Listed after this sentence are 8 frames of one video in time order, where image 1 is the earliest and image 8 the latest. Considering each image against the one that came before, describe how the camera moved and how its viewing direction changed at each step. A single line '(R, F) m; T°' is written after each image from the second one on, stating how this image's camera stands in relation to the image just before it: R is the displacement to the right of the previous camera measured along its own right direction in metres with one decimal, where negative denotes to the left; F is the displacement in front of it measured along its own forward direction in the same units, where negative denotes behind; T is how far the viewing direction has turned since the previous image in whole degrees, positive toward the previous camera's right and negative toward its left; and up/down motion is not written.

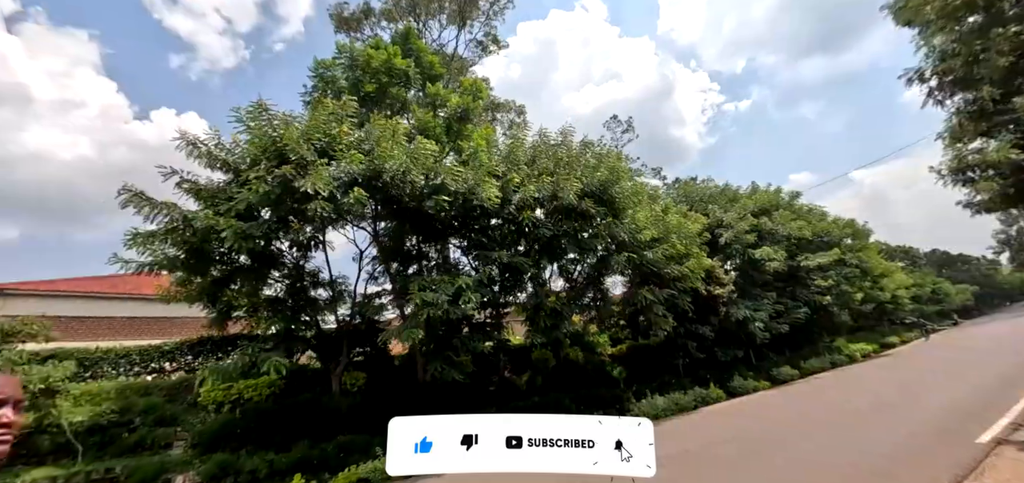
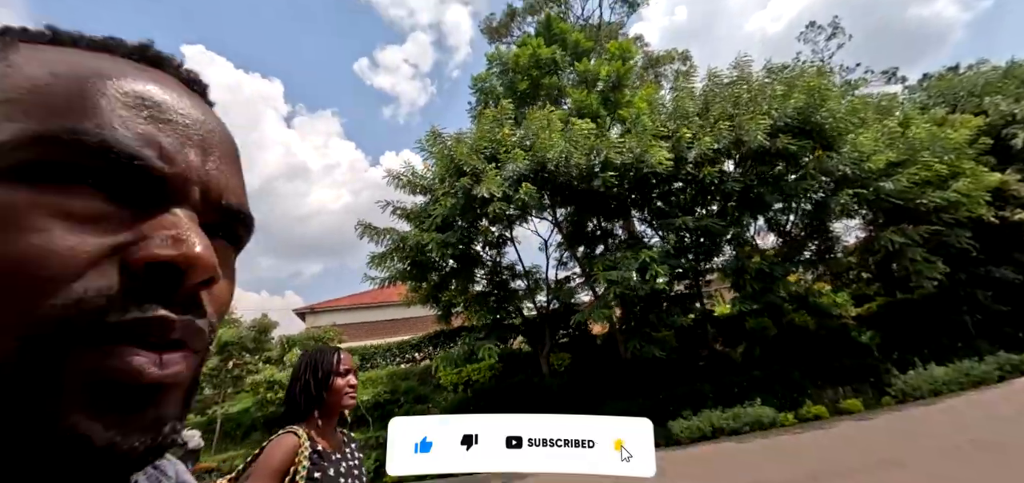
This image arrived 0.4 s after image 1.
(+0.6, +0.2) m; -26°
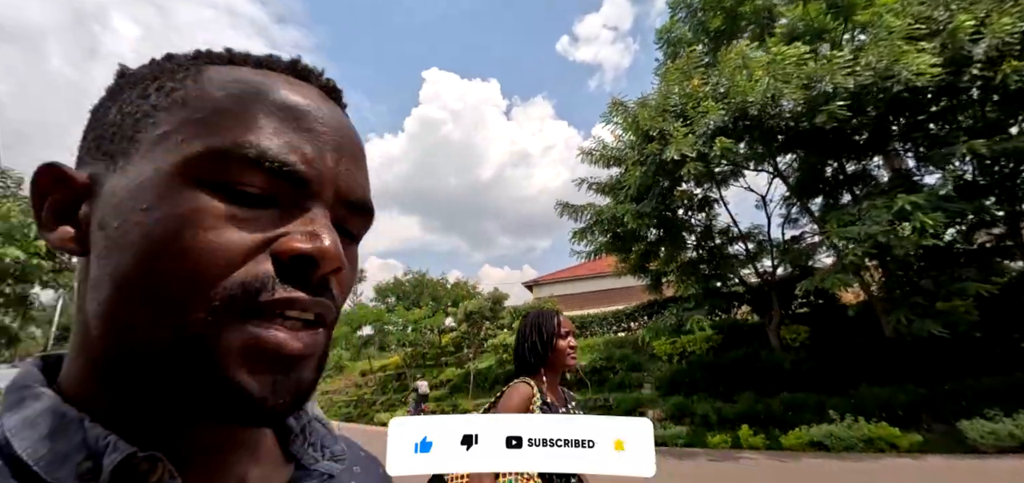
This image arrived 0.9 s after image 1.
(+0.9, +0.1) m; -29°
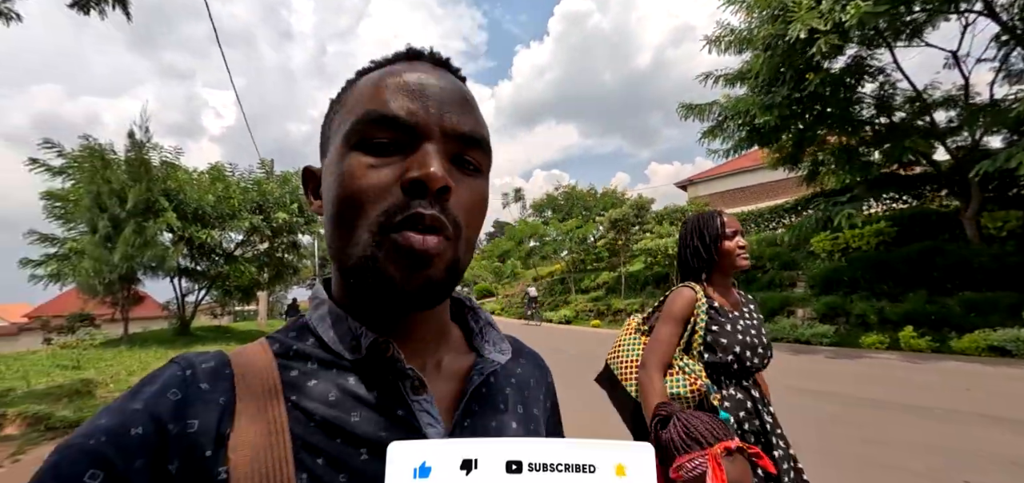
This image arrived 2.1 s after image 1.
(+1.4, -0.8) m; -23°
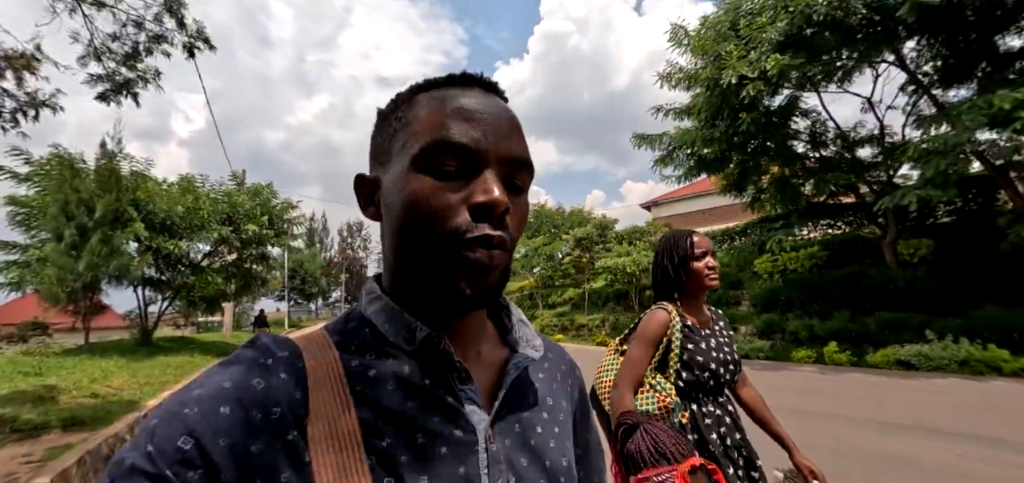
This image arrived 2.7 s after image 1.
(+0.3, -0.6) m; +3°
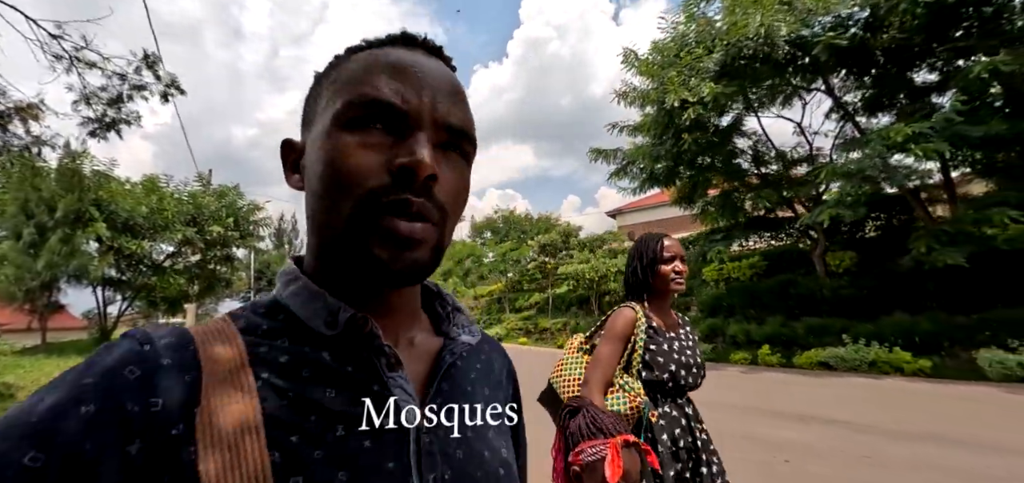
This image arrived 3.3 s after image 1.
(+0.4, -0.6) m; +3°
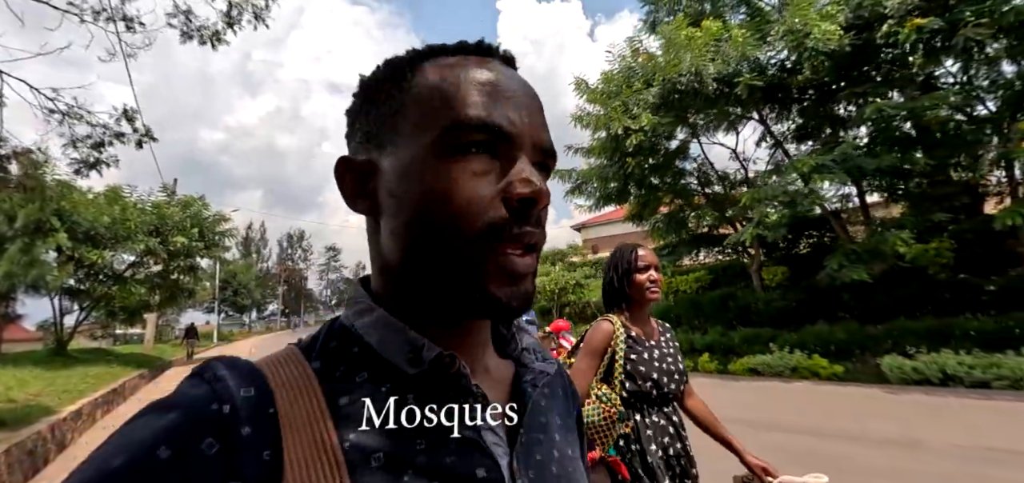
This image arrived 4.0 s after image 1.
(+0.4, -0.7) m; +3°
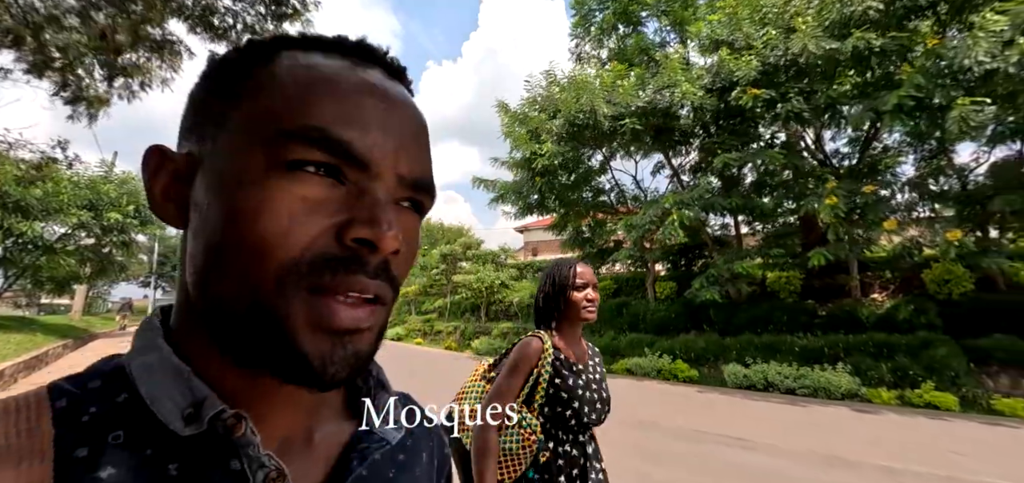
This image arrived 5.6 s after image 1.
(+1.3, -1.4) m; +4°
